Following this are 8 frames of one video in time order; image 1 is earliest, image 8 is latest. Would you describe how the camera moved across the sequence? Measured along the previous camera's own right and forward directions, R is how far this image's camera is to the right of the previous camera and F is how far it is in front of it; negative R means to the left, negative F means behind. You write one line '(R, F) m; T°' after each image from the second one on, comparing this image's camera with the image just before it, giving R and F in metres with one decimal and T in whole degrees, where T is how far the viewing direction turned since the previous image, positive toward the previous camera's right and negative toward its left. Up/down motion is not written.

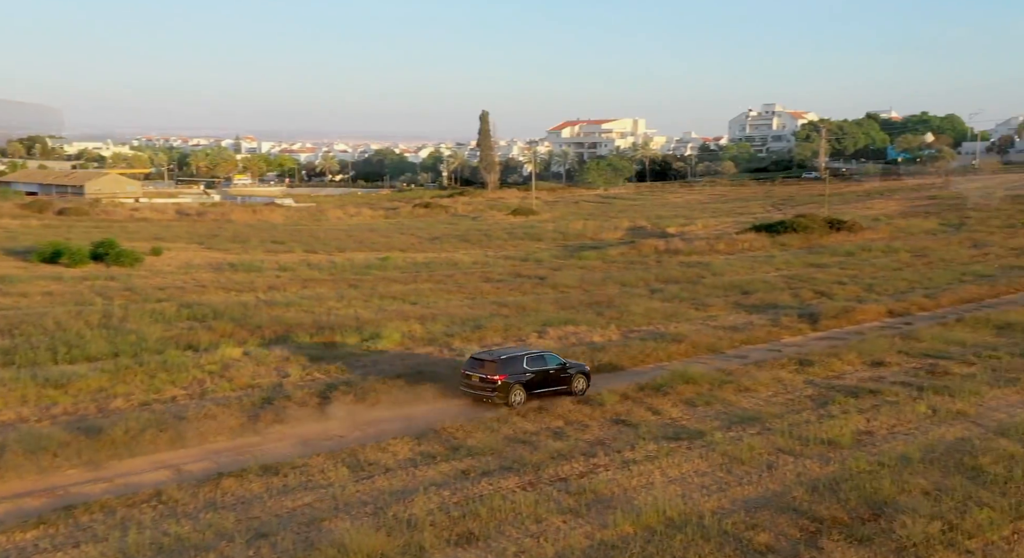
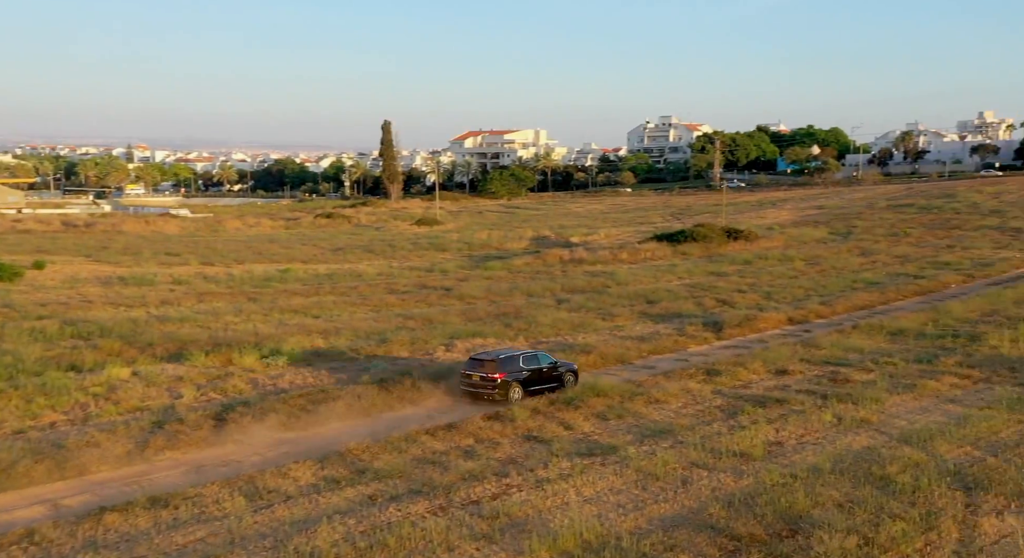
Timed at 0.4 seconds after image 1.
(0.0, +0.4) m; +6°
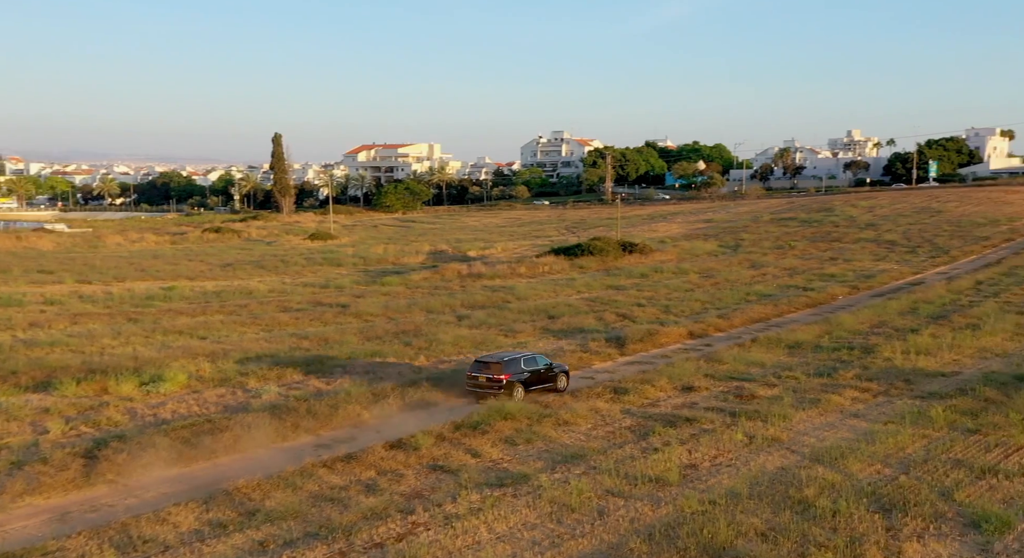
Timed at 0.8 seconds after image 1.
(-0.1, +0.7) m; +6°
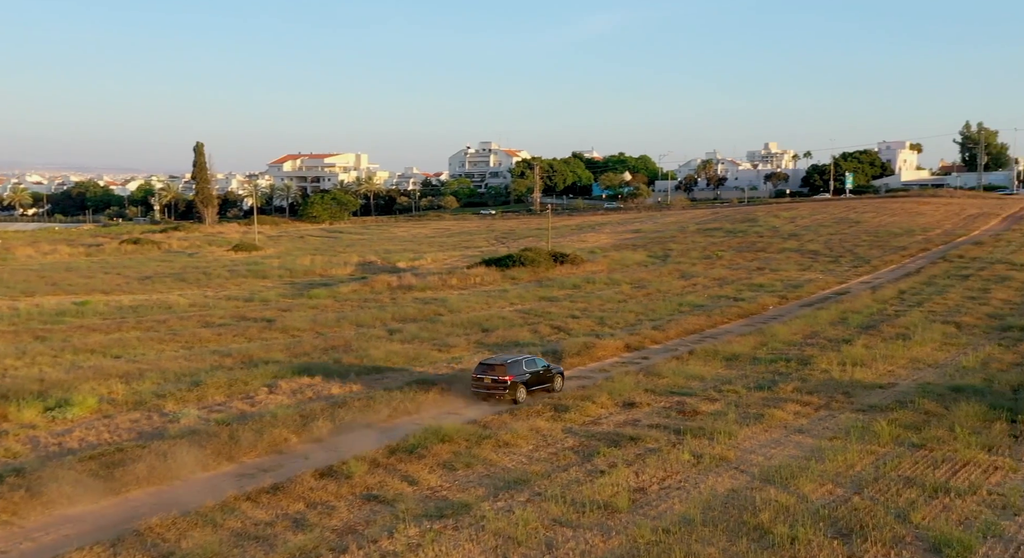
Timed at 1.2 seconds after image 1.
(-0.1, +0.7) m; +4°
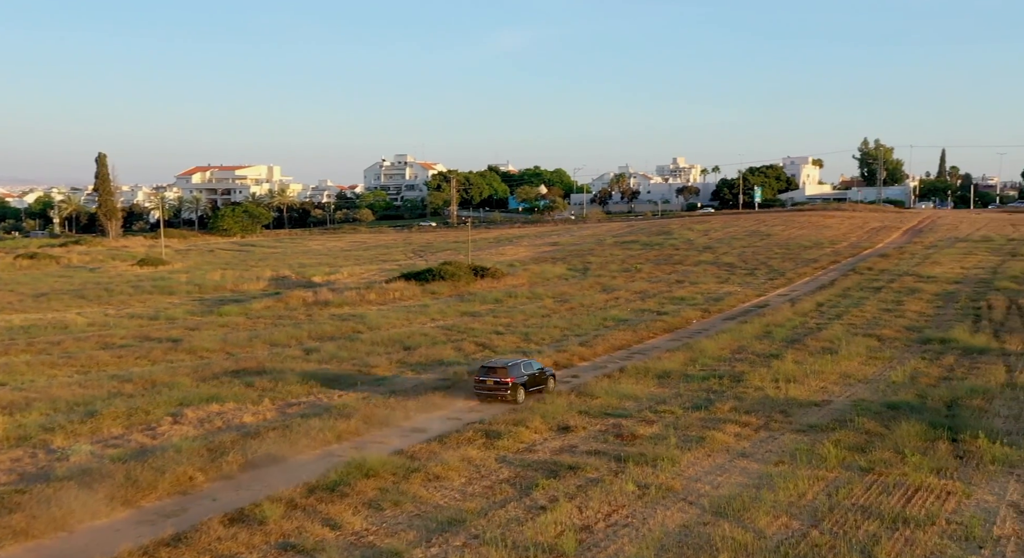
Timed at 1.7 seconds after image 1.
(-0.2, +1.0) m; +5°
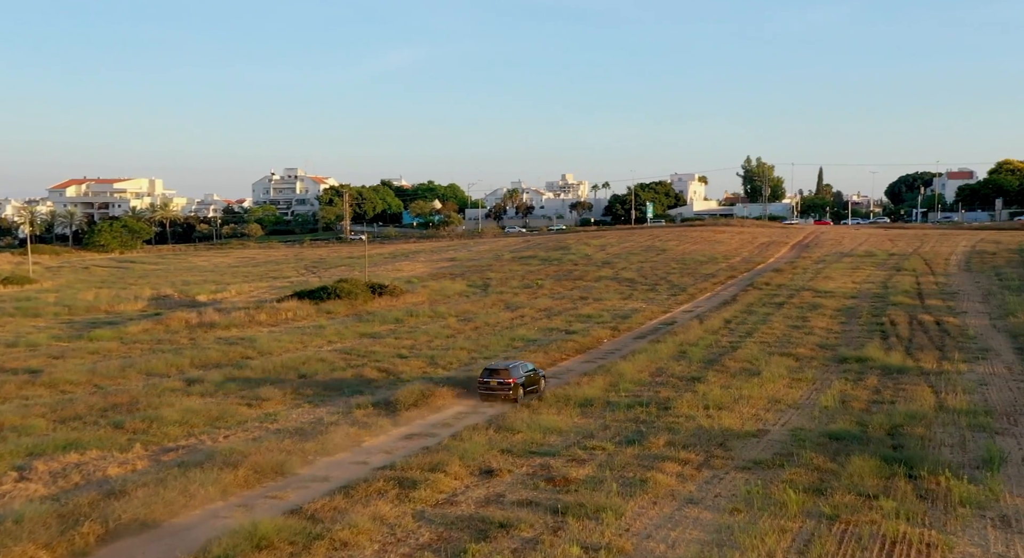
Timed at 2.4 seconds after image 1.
(-0.3, +2.0) m; +6°
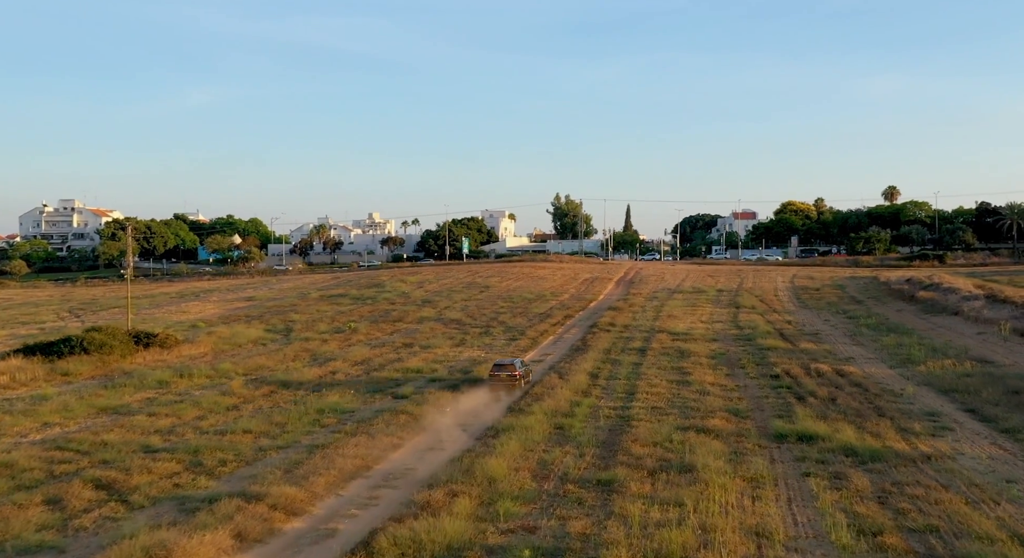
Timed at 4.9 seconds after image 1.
(0.0, +9.3) m; +11°
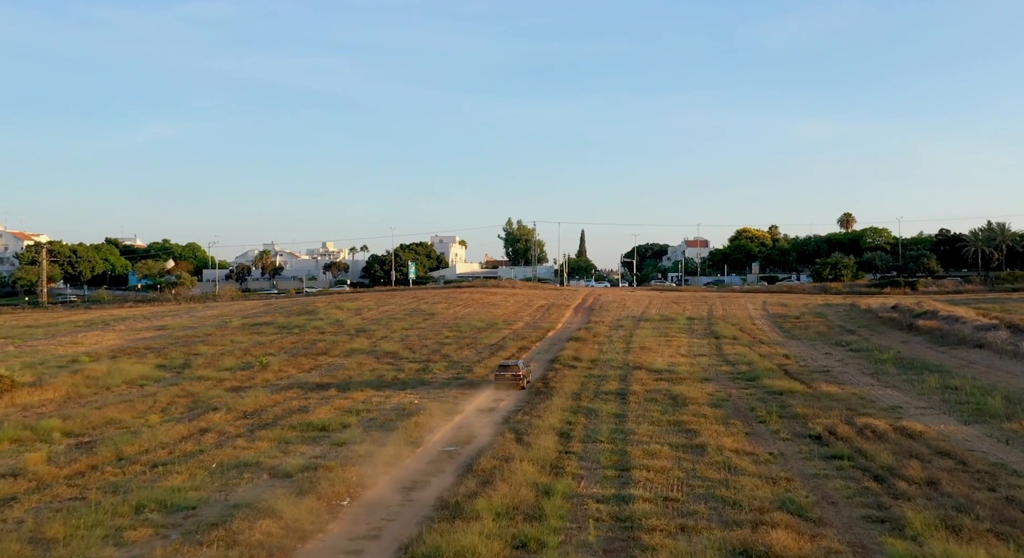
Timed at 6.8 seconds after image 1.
(+0.3, +9.5) m; +3°
